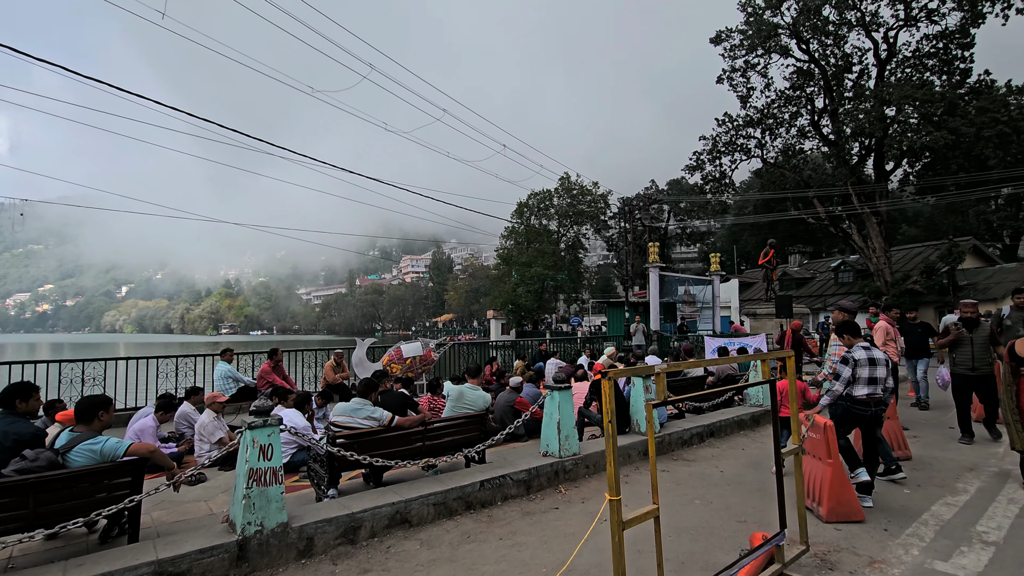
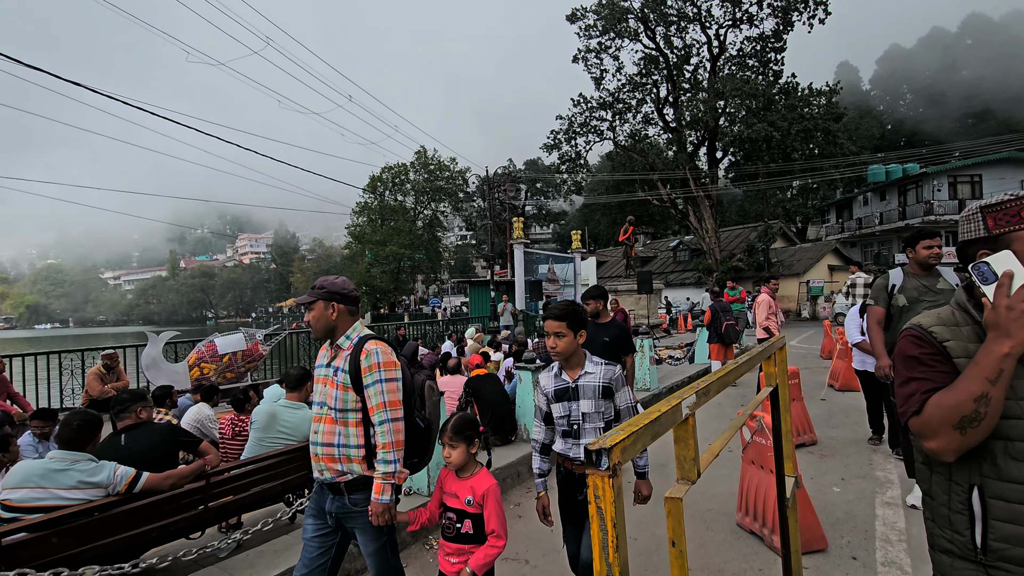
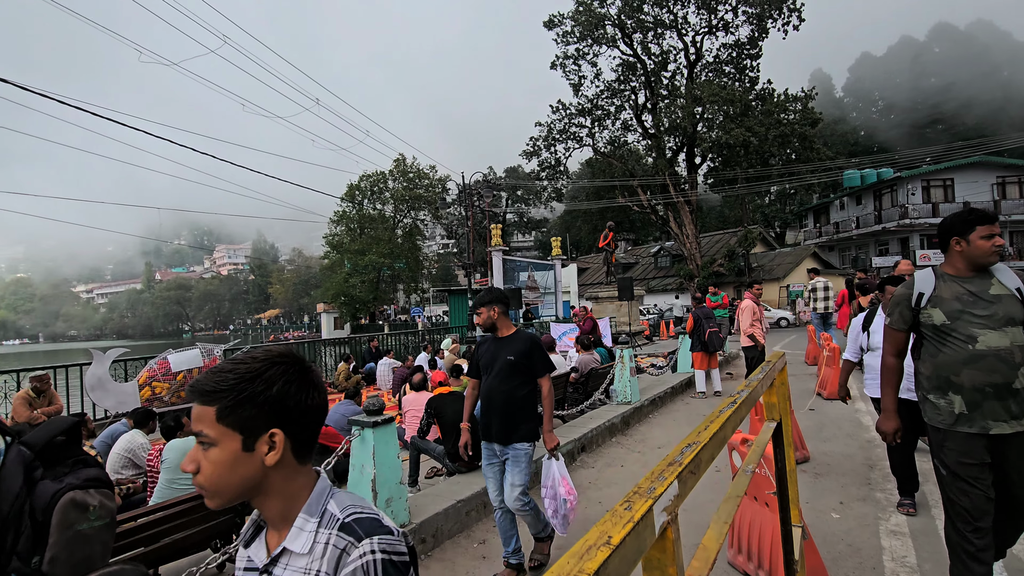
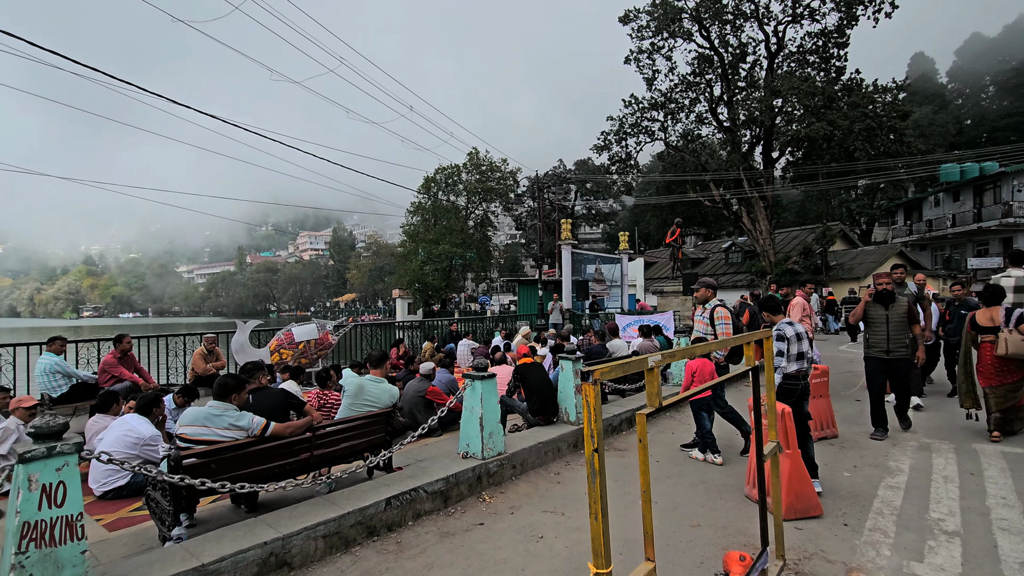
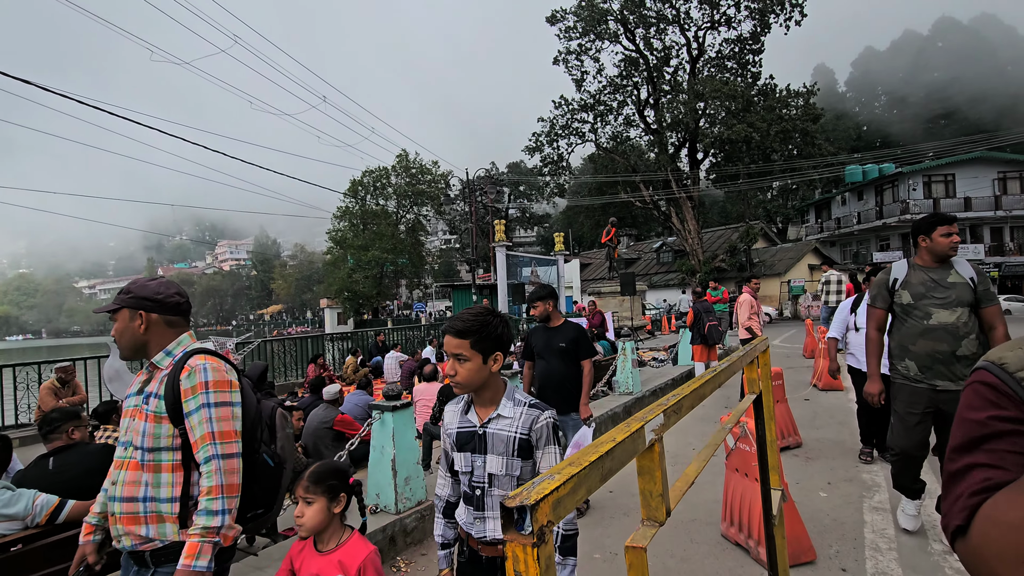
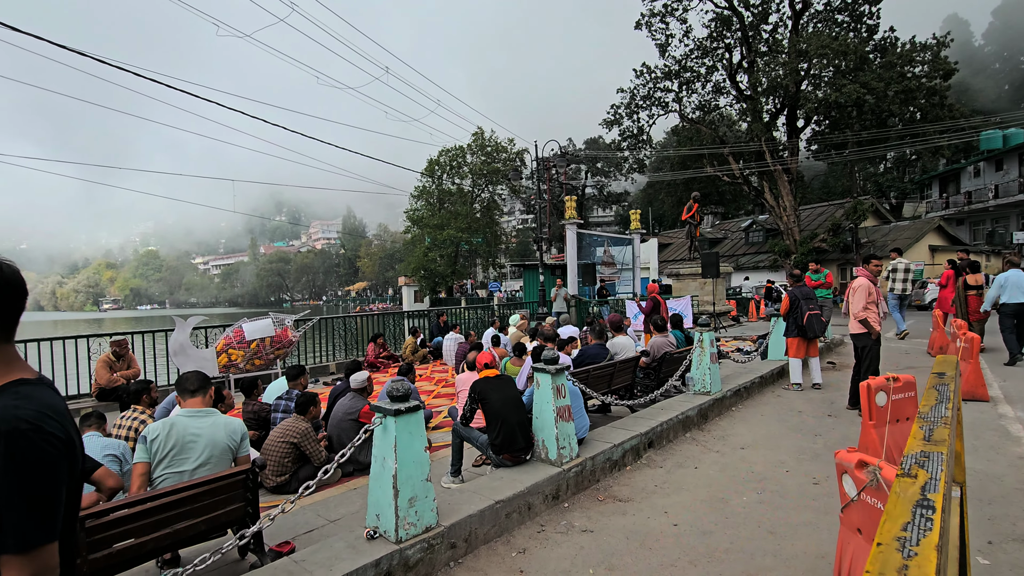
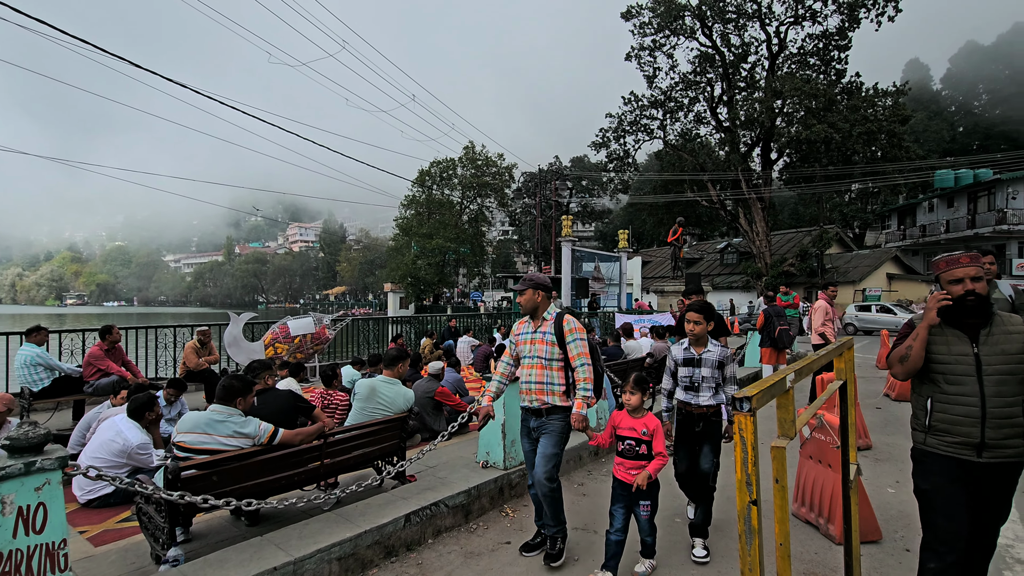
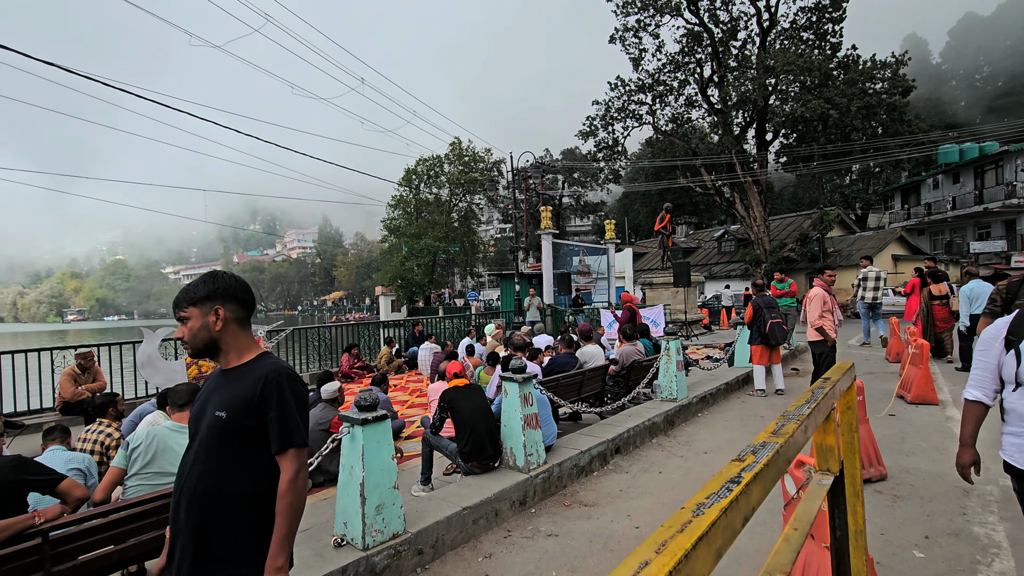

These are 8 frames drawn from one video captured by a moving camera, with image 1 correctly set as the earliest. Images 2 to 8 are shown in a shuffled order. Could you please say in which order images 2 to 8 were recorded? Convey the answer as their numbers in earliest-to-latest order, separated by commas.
4, 7, 2, 5, 3, 8, 6
